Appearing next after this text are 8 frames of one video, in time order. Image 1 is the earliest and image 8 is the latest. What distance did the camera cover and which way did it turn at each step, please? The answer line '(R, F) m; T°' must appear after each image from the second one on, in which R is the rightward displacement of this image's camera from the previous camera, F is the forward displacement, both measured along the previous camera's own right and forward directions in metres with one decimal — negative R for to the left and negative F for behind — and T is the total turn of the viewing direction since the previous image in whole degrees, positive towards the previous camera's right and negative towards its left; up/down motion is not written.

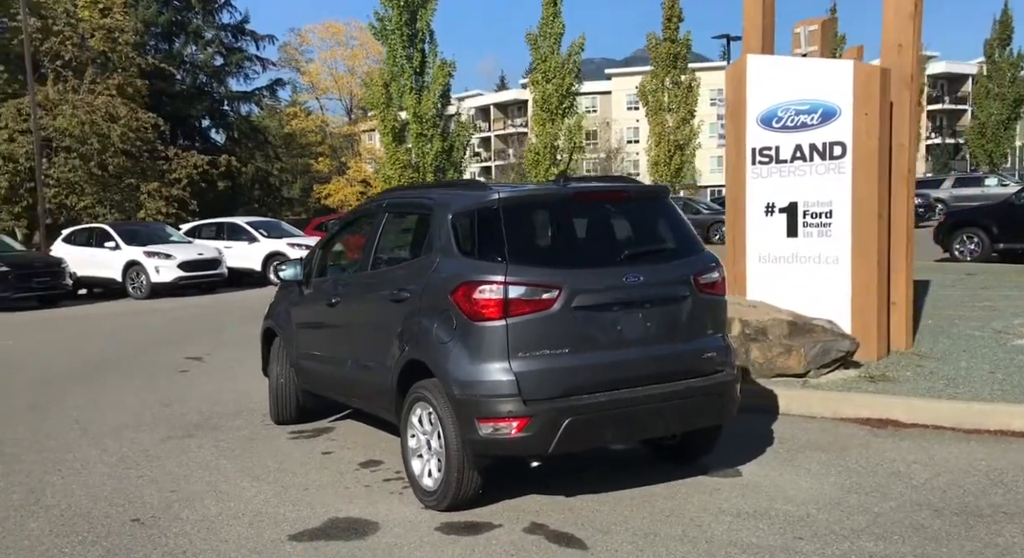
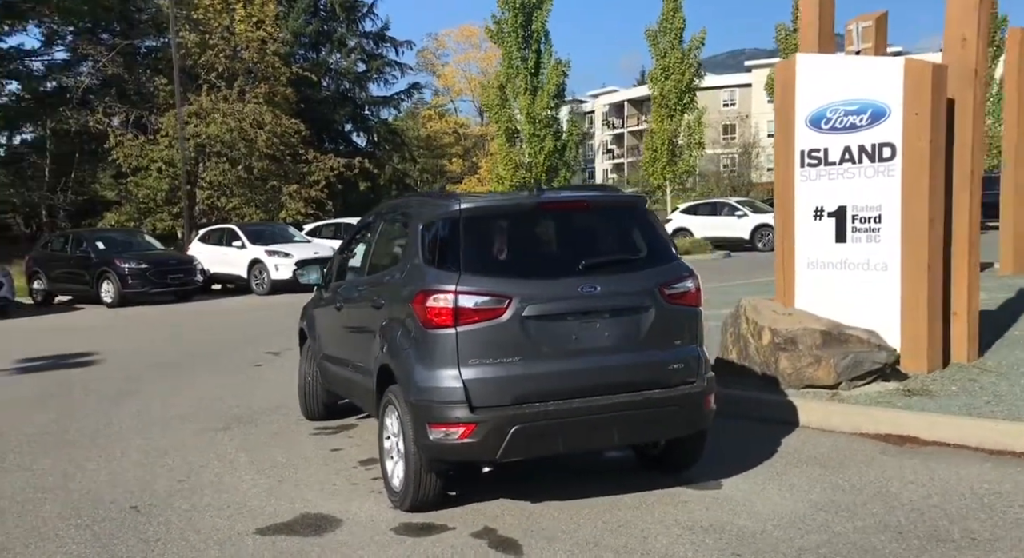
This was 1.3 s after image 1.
(+1.0, -0.1) m; -9°
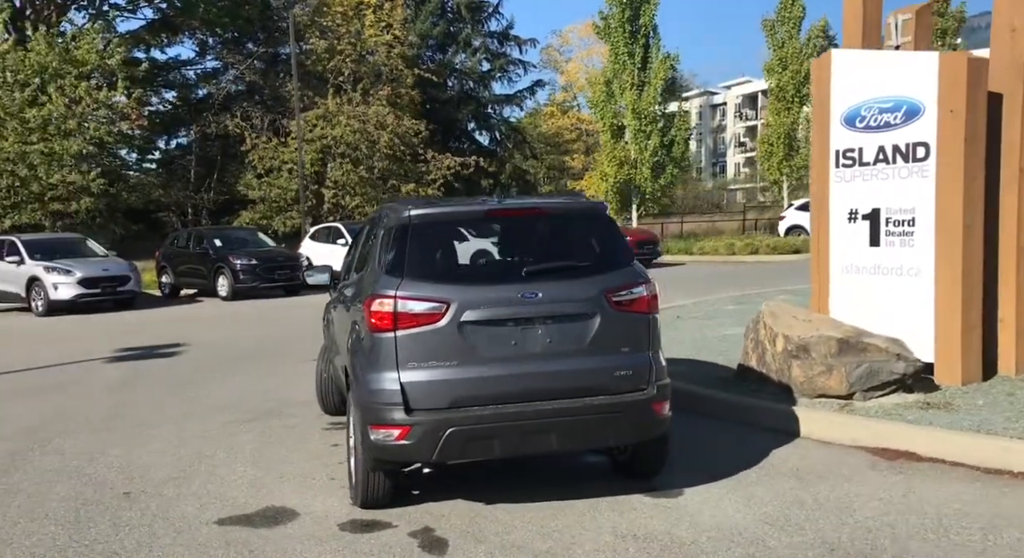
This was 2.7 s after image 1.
(+1.1, 0.0) m; -9°
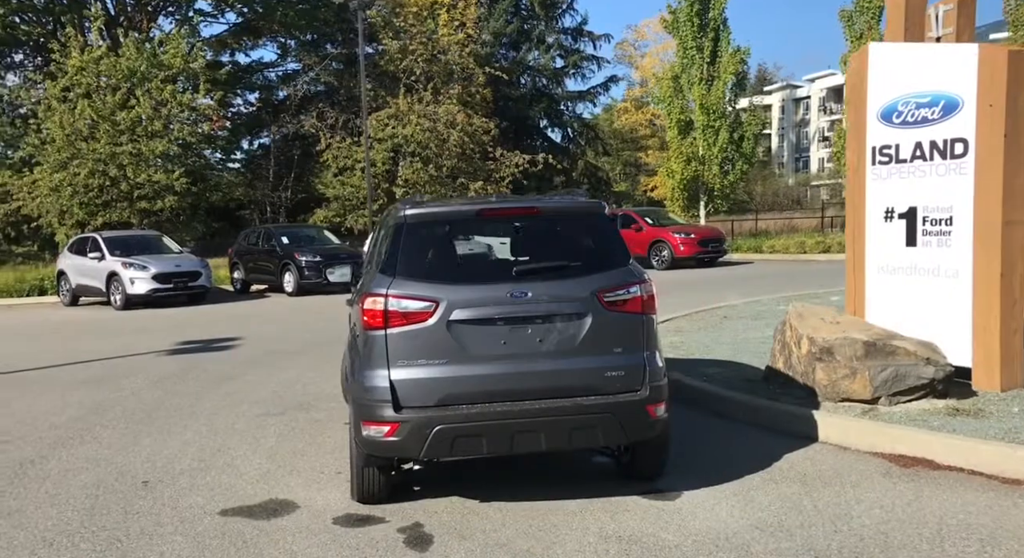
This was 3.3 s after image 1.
(+0.5, 0.0) m; -5°
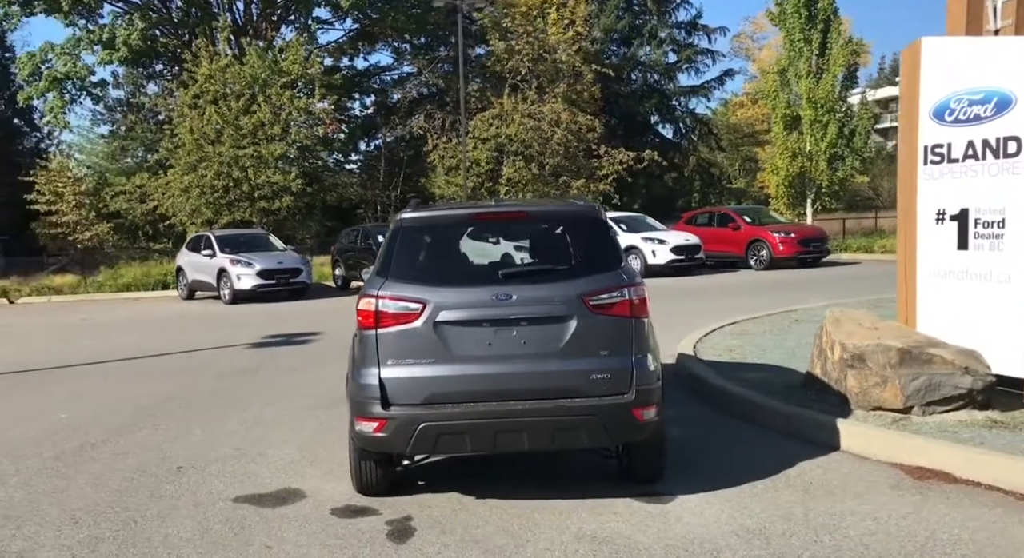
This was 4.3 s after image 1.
(+0.8, -0.1) m; -8°
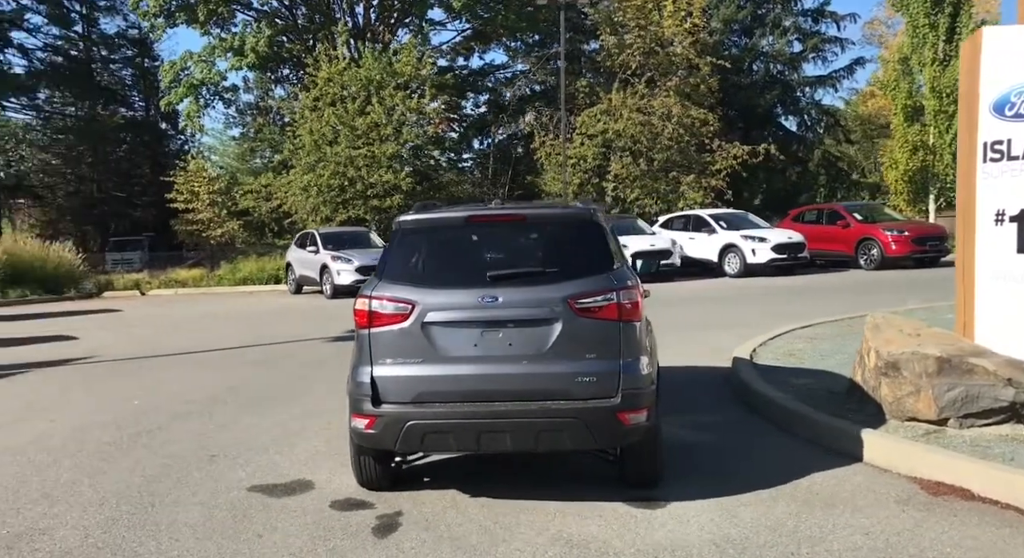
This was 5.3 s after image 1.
(+0.8, 0.0) m; -8°
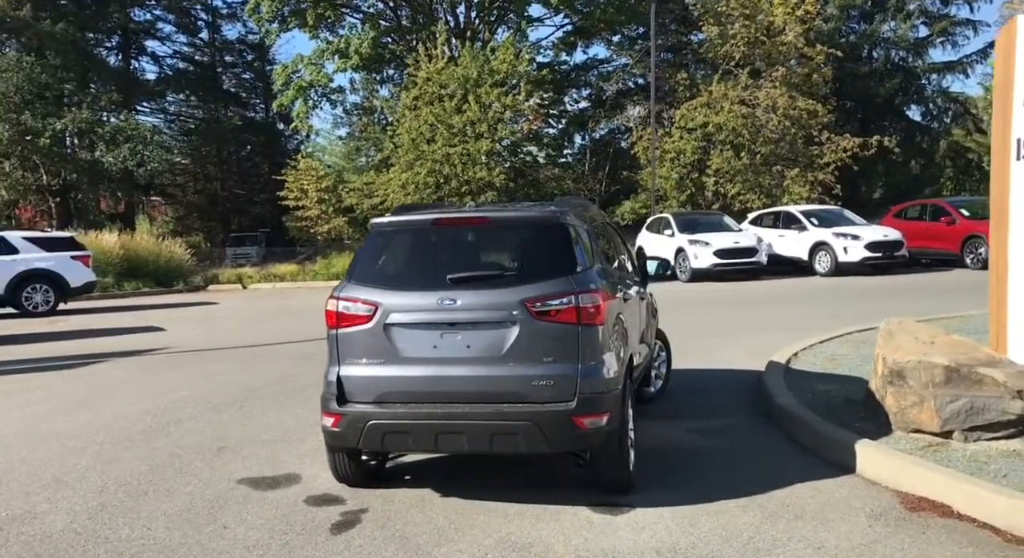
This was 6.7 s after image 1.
(+1.0, +0.1) m; -8°
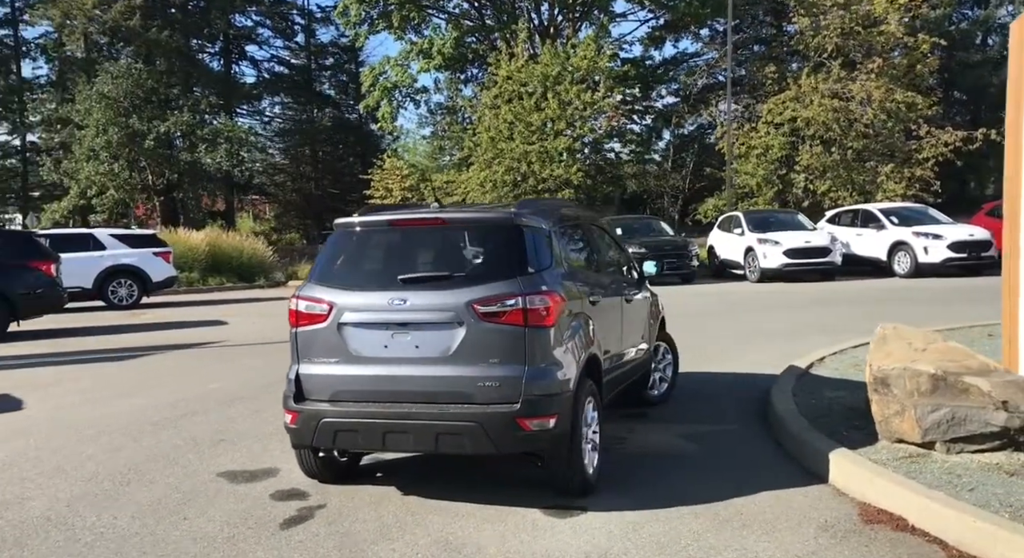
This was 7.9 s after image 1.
(+0.9, +0.1) m; -7°
